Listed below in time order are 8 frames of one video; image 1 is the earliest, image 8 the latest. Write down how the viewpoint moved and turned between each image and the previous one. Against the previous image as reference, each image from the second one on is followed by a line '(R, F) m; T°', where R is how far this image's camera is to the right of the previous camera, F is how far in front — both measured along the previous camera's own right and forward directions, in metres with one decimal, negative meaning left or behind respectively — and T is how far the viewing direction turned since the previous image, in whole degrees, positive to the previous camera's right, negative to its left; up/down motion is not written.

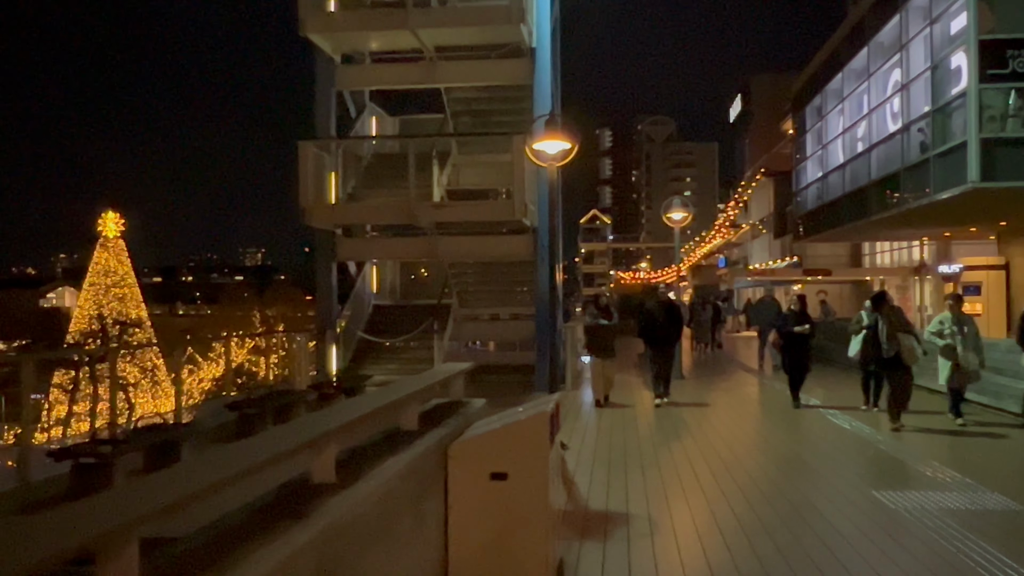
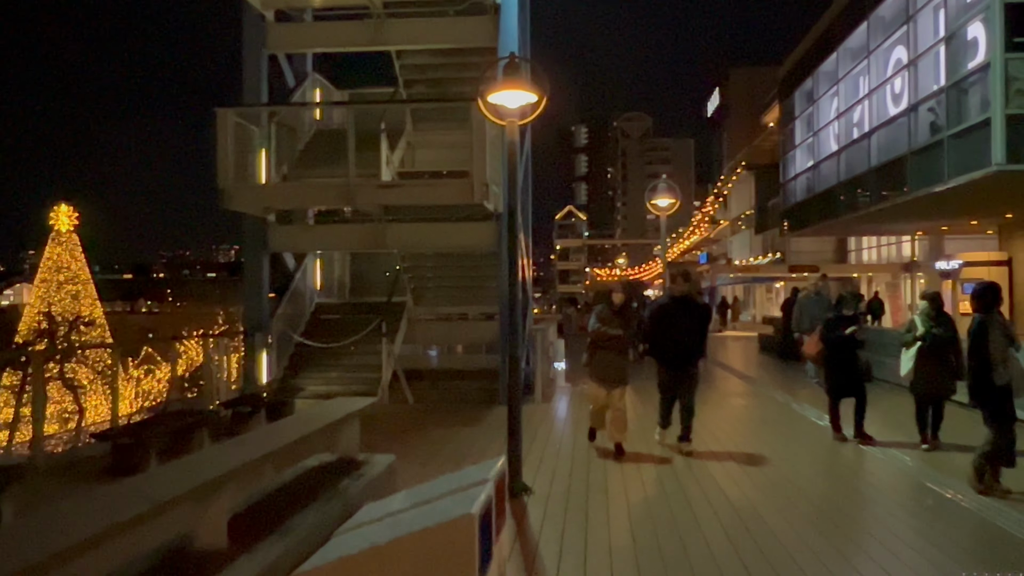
(+0.2, +2.5) m; +2°
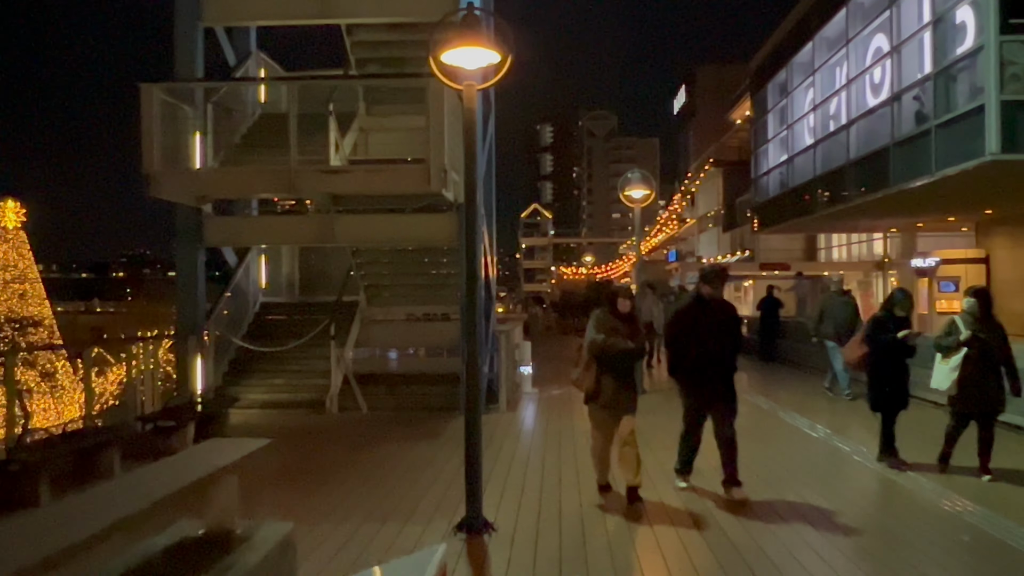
(+0.1, +1.3) m; +2°
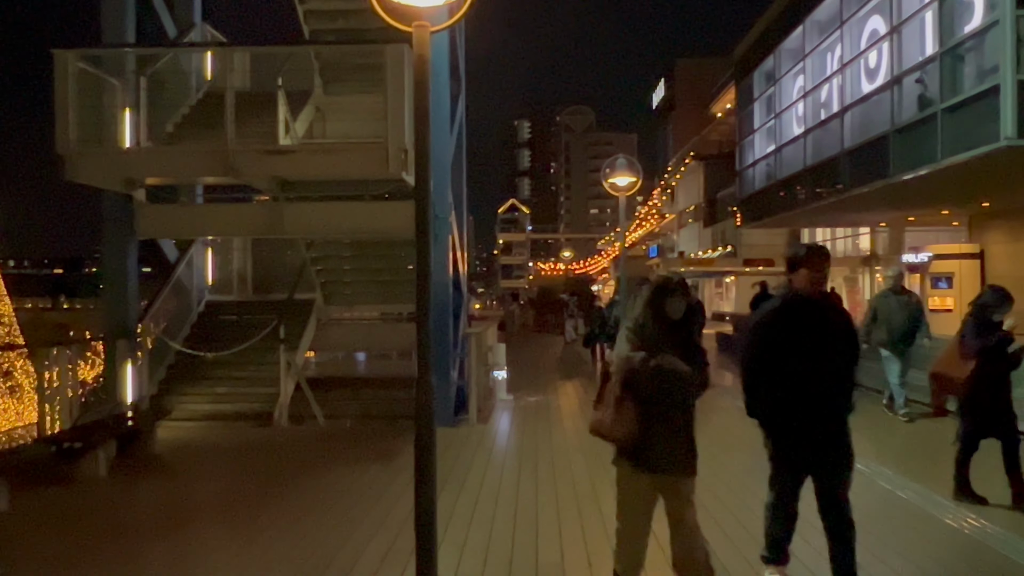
(+0.1, +1.5) m; +1°
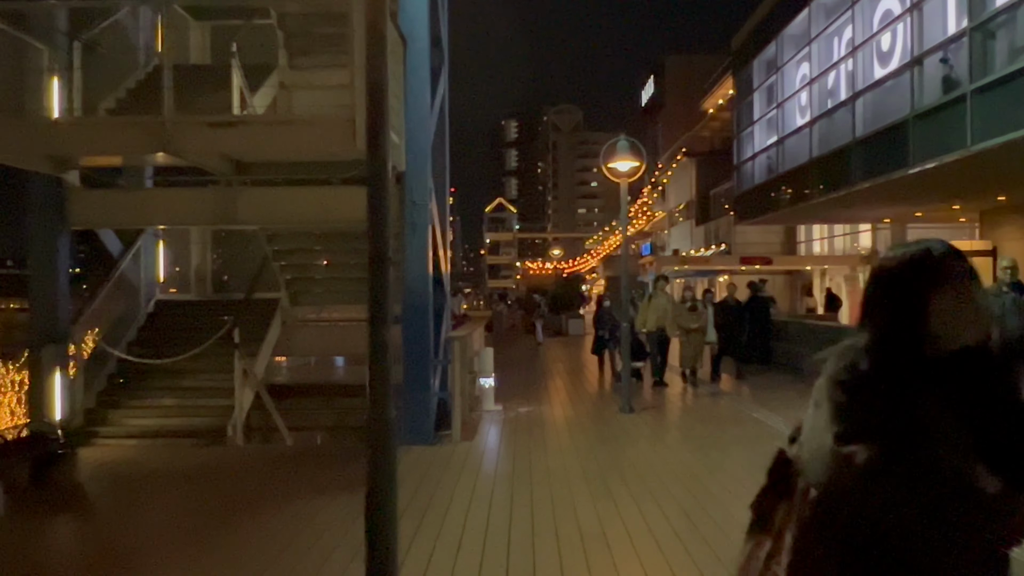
(0.0, +1.6) m; +1°
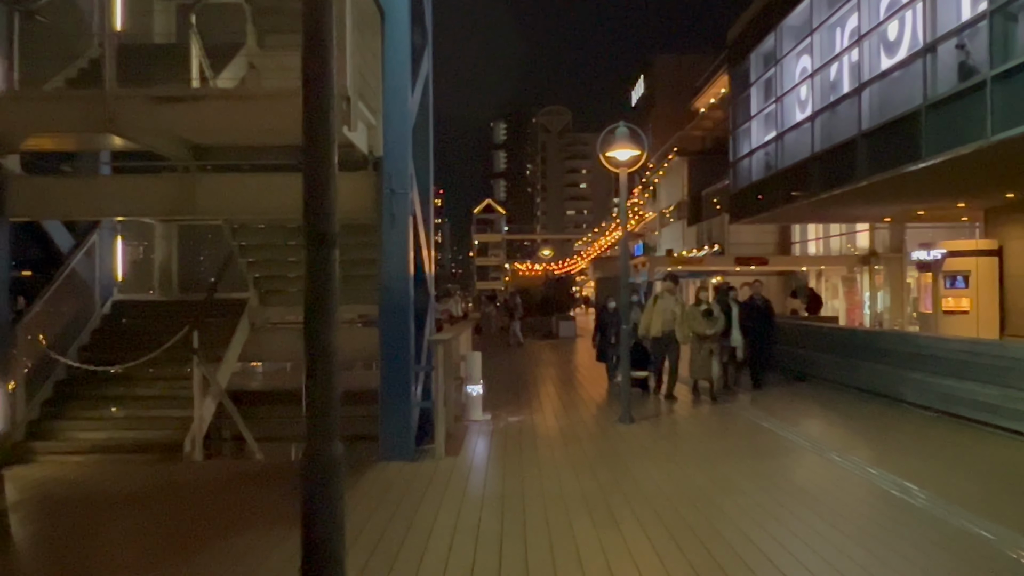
(0.0, +1.0) m; +1°
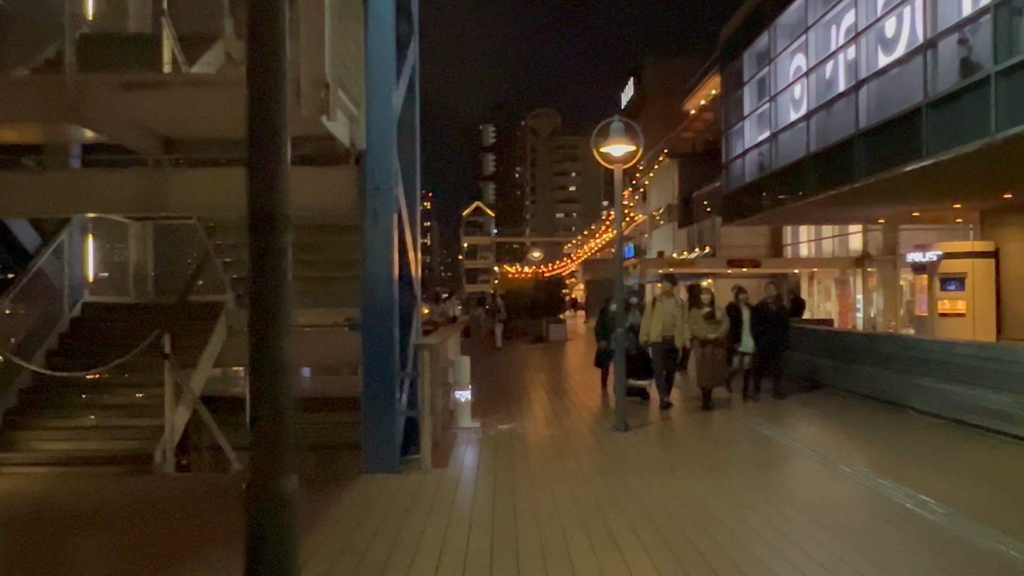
(0.0, +0.5) m; +1°
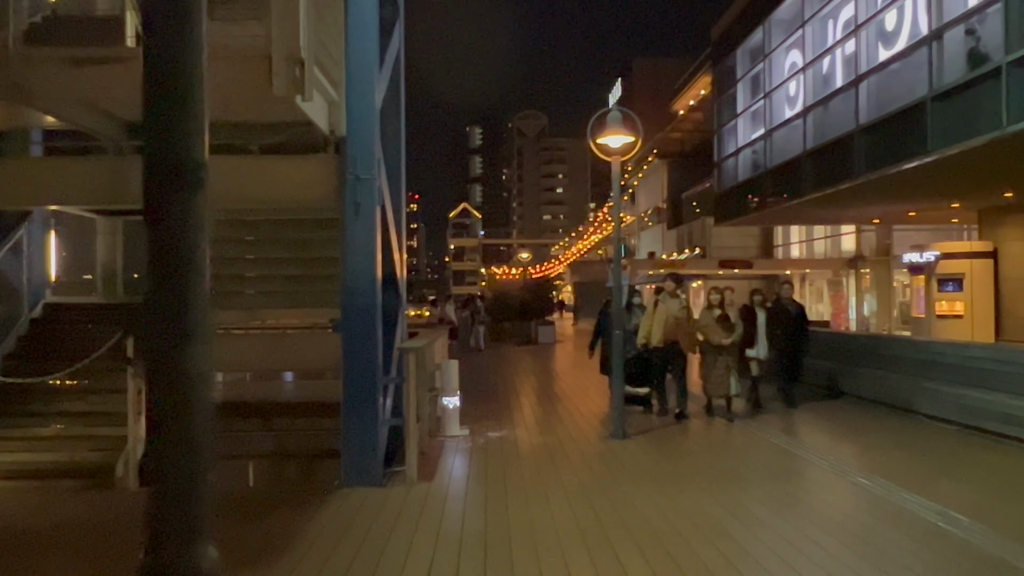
(-0.1, +0.7) m; +1°
